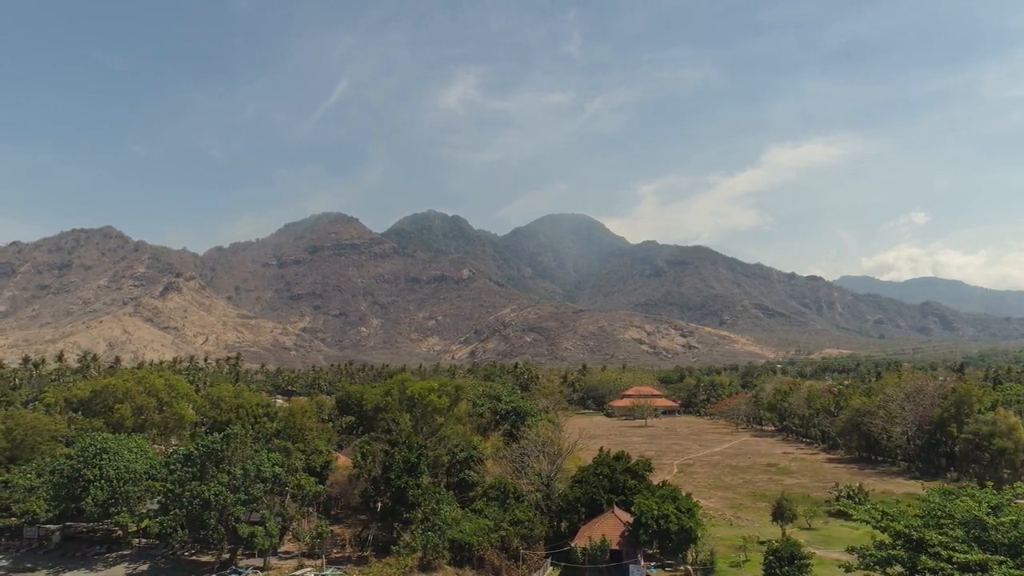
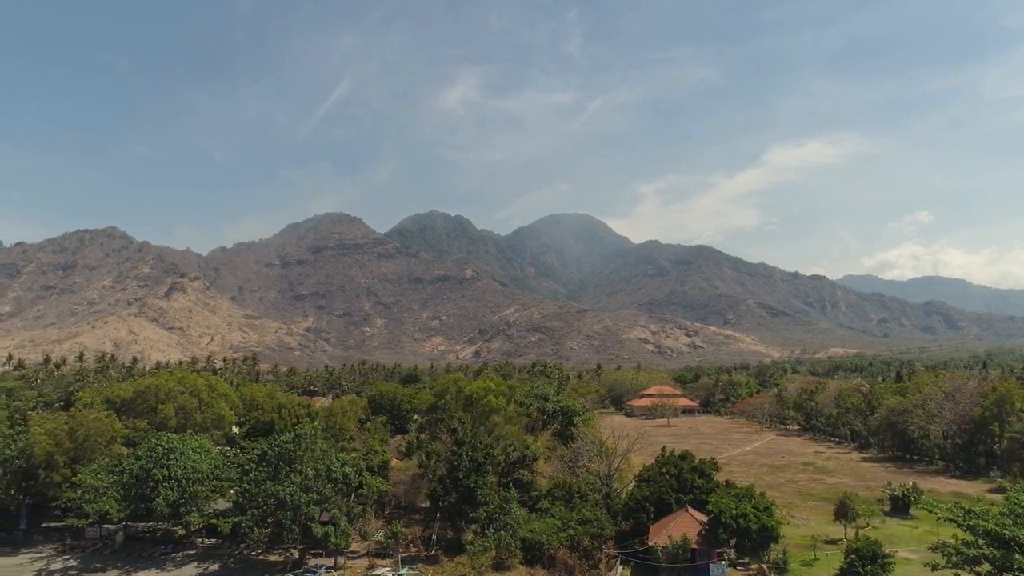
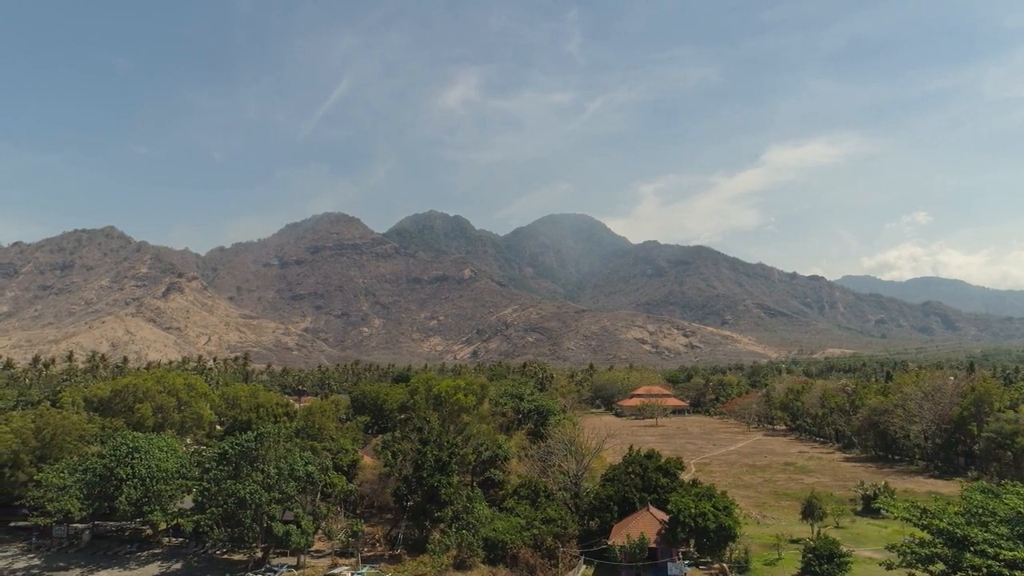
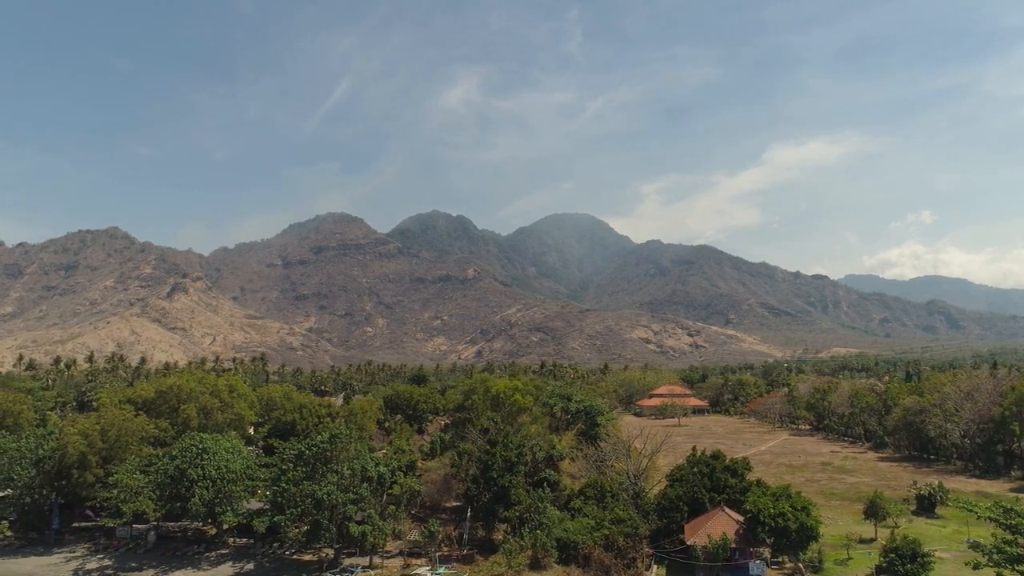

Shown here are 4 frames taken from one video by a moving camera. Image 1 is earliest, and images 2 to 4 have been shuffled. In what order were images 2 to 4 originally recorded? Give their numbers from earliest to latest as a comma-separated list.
3, 2, 4
